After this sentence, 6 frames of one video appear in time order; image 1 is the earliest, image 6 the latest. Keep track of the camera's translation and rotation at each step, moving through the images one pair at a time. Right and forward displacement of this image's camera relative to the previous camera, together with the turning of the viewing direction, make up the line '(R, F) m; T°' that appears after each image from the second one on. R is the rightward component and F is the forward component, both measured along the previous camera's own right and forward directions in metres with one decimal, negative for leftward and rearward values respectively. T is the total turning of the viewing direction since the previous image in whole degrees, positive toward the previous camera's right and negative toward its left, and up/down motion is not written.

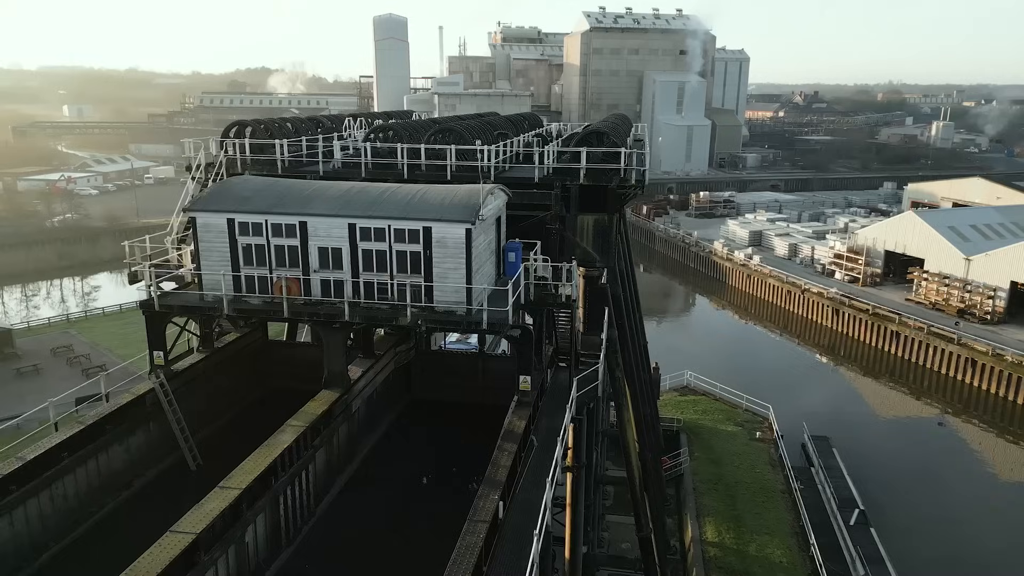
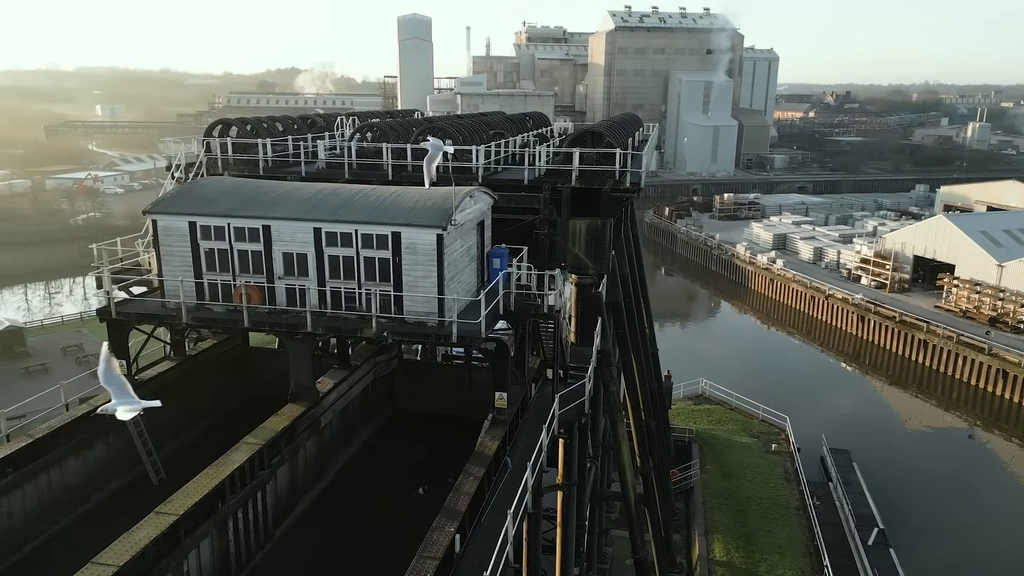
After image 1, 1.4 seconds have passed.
(+1.0, +1.1) m; -2°
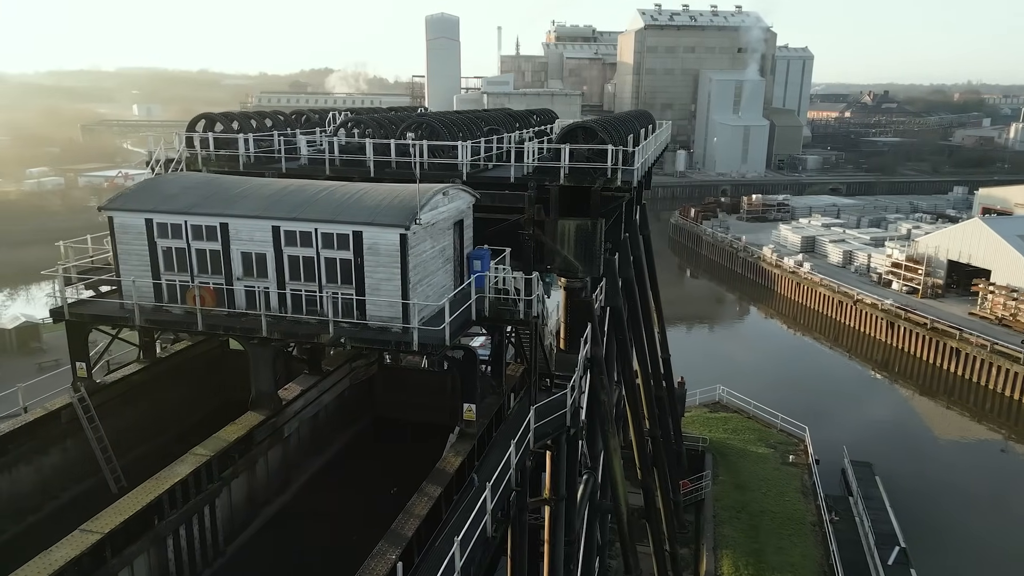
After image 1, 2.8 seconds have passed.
(+1.1, +1.0) m; -2°
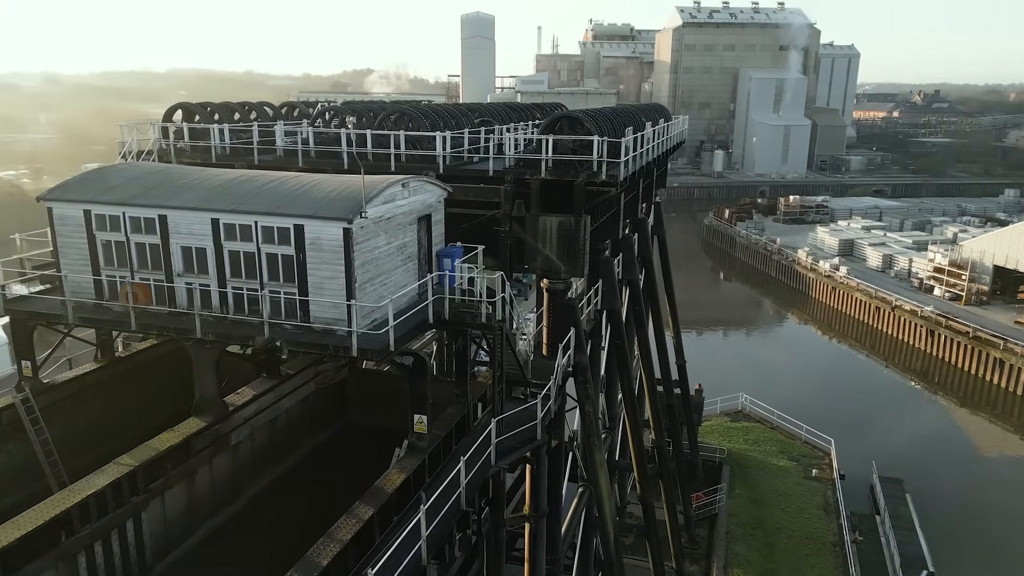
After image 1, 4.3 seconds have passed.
(+1.4, +1.3) m; -3°
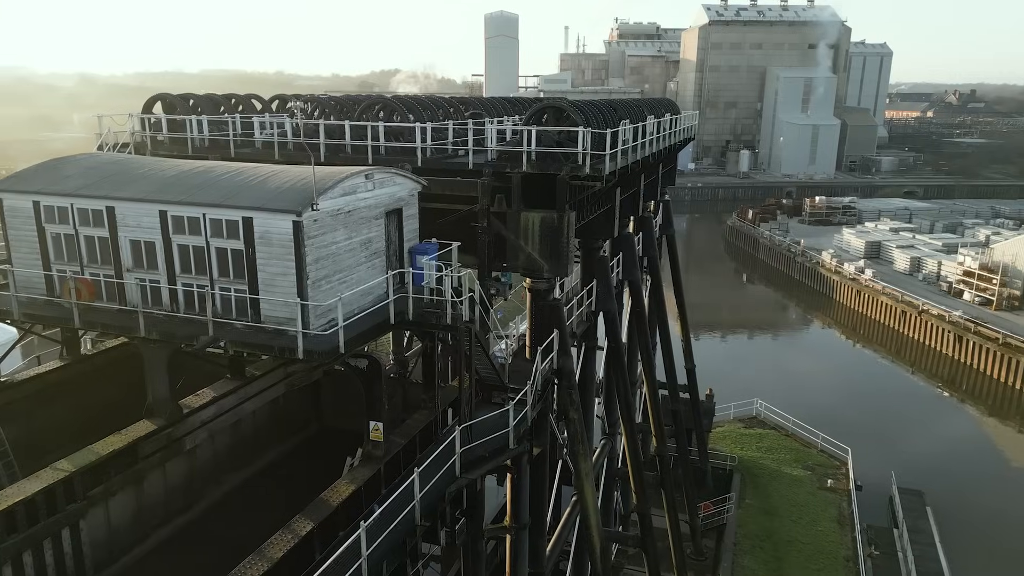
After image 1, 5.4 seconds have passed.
(+1.0, +0.9) m; -2°
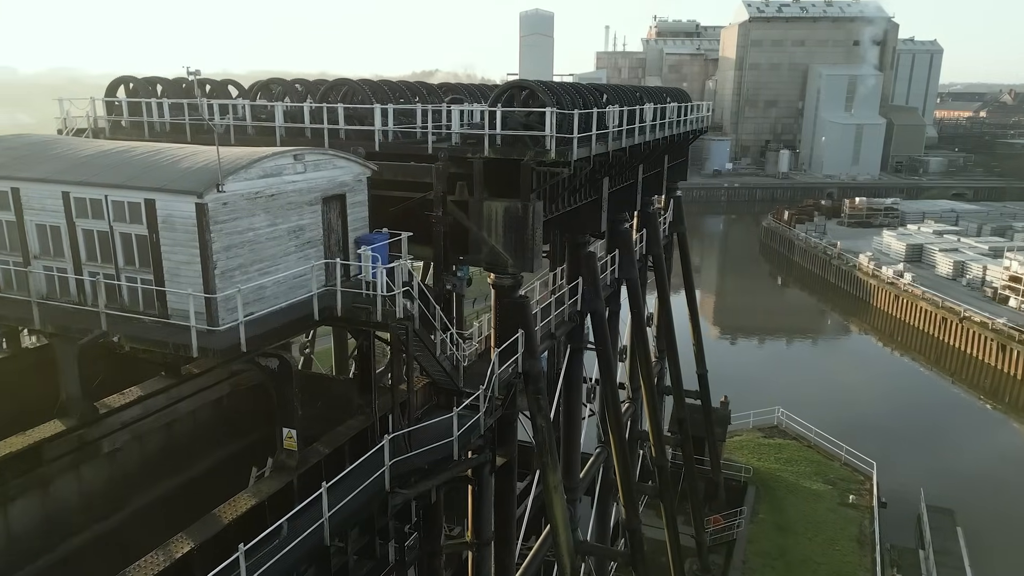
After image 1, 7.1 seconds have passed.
(+1.6, +1.4) m; -3°
